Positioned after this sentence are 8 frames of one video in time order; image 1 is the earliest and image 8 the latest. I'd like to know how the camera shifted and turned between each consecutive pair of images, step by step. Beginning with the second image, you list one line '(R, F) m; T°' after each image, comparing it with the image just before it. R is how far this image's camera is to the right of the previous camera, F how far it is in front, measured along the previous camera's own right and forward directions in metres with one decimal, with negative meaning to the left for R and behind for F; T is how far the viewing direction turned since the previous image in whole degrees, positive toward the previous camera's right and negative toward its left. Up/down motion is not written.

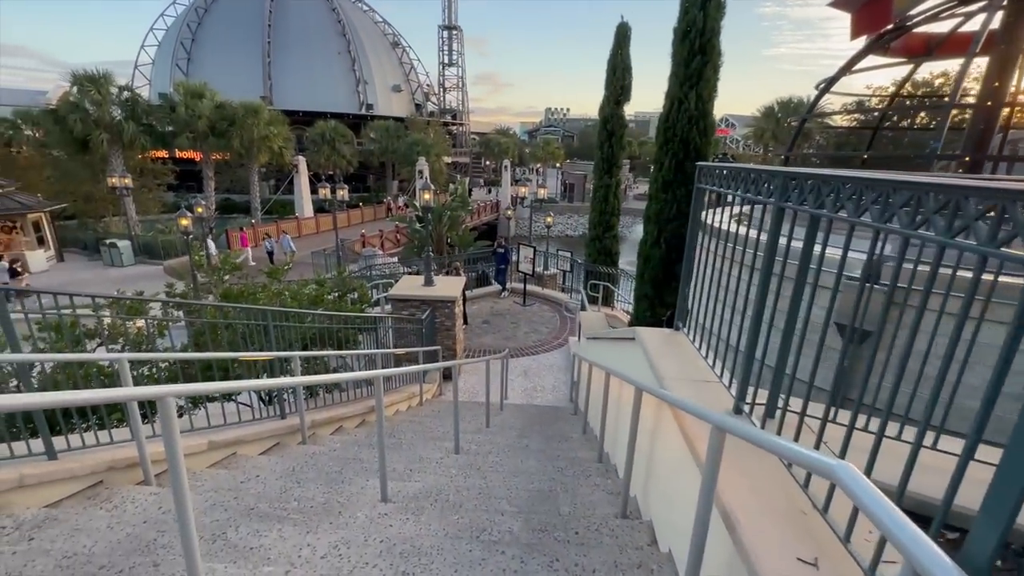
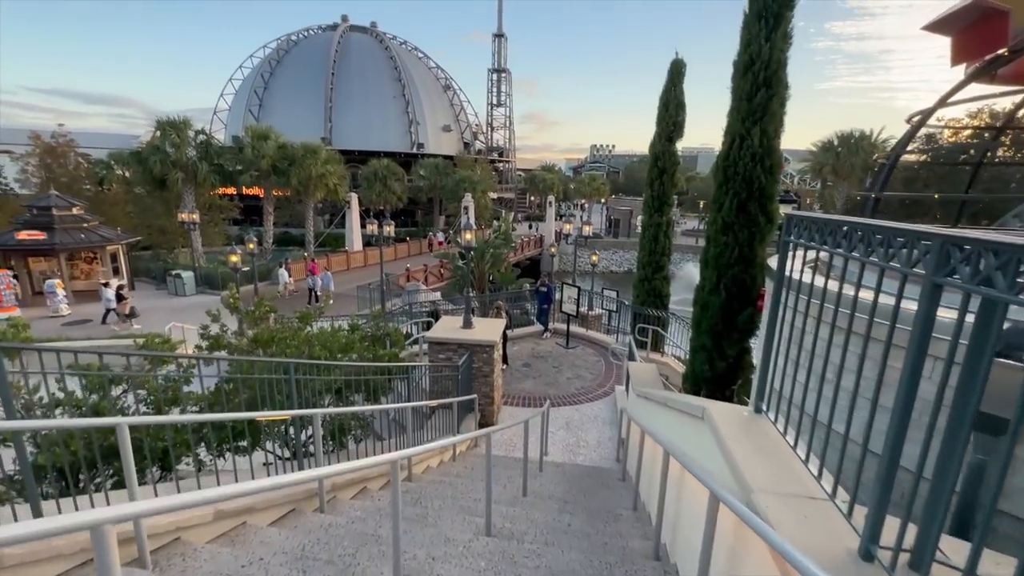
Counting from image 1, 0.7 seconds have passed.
(0.0, +0.4) m; -5°
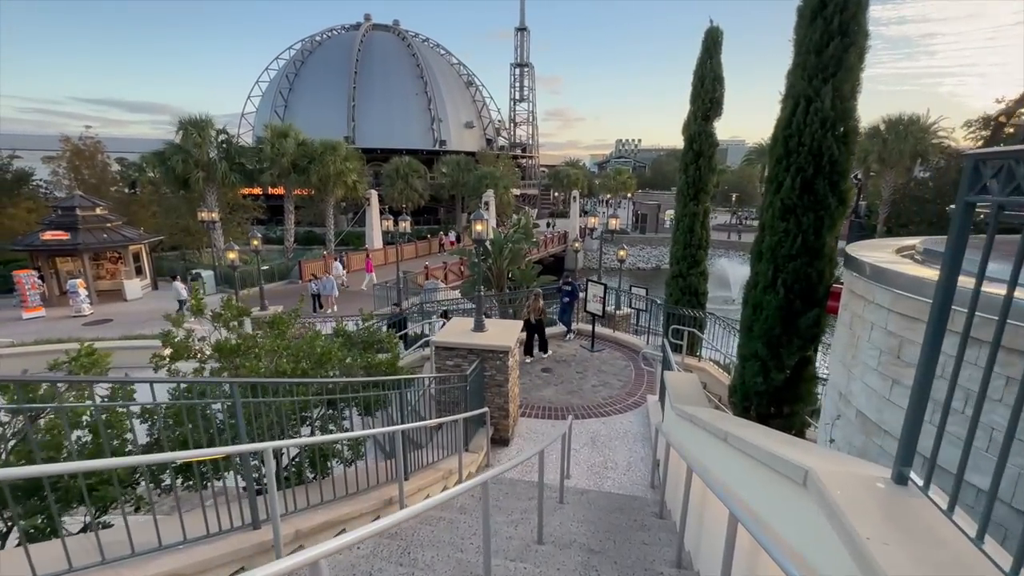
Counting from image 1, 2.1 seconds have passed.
(+0.1, +0.9) m; -3°
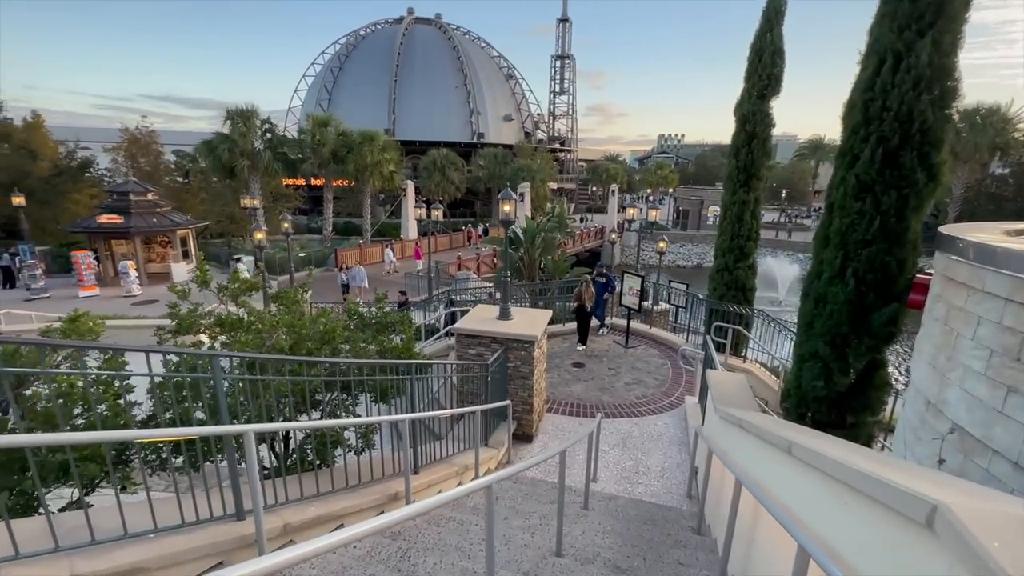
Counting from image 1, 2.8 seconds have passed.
(+0.1, +0.5) m; -4°
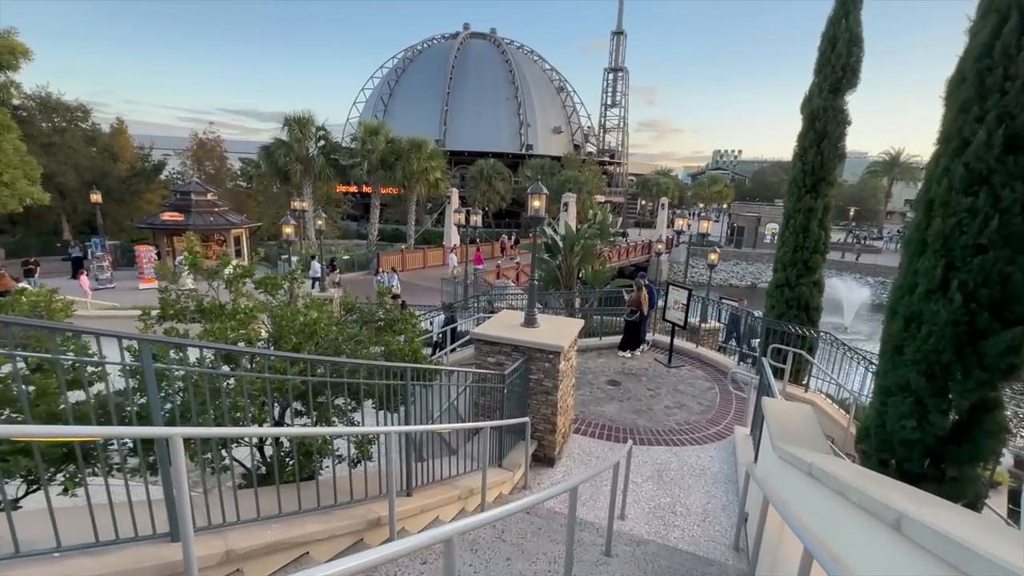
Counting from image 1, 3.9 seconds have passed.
(+0.2, +0.6) m; -6°
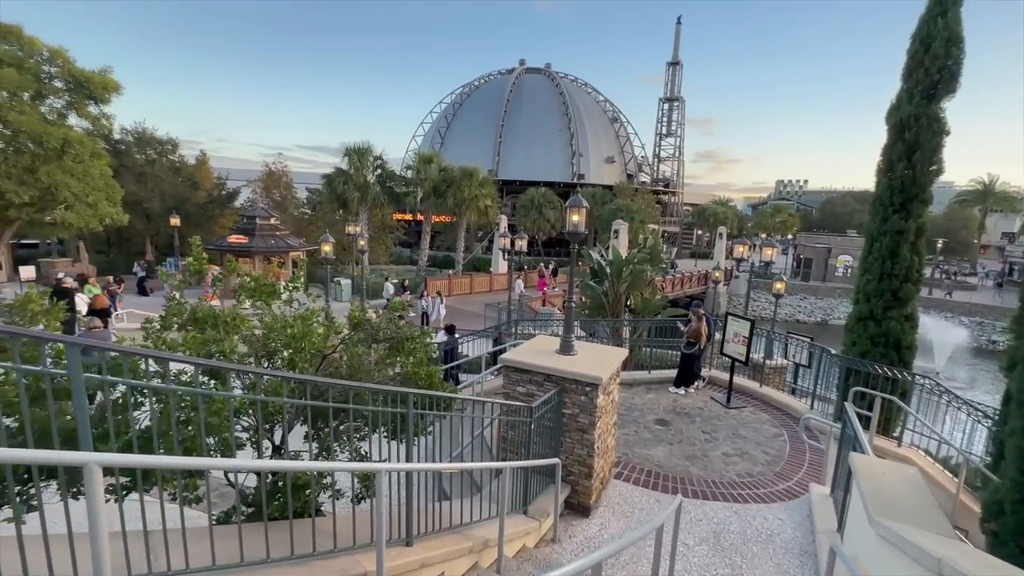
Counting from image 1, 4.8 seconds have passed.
(+0.2, +0.6) m; -6°
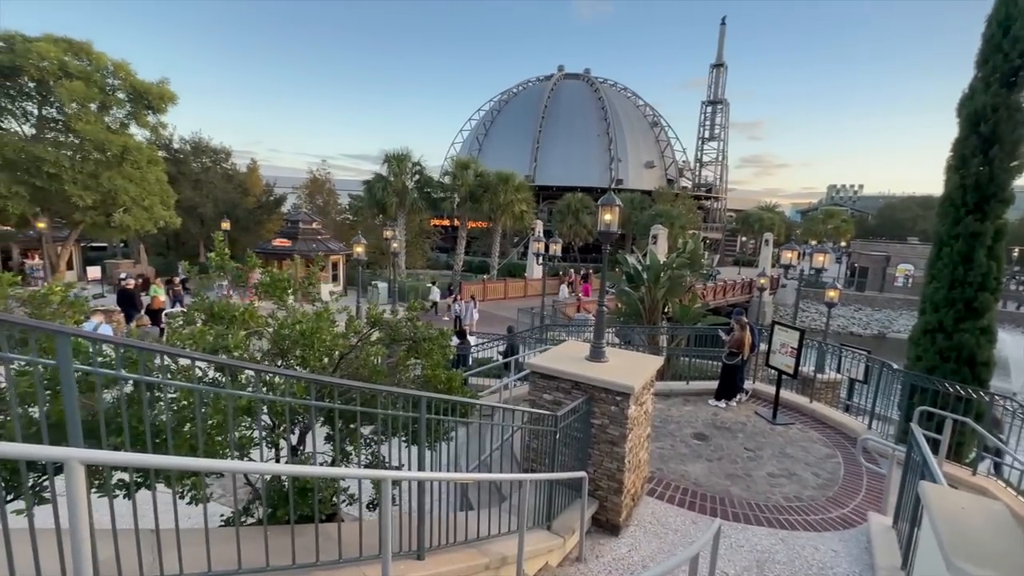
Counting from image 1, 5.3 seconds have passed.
(+0.1, +0.2) m; -5°
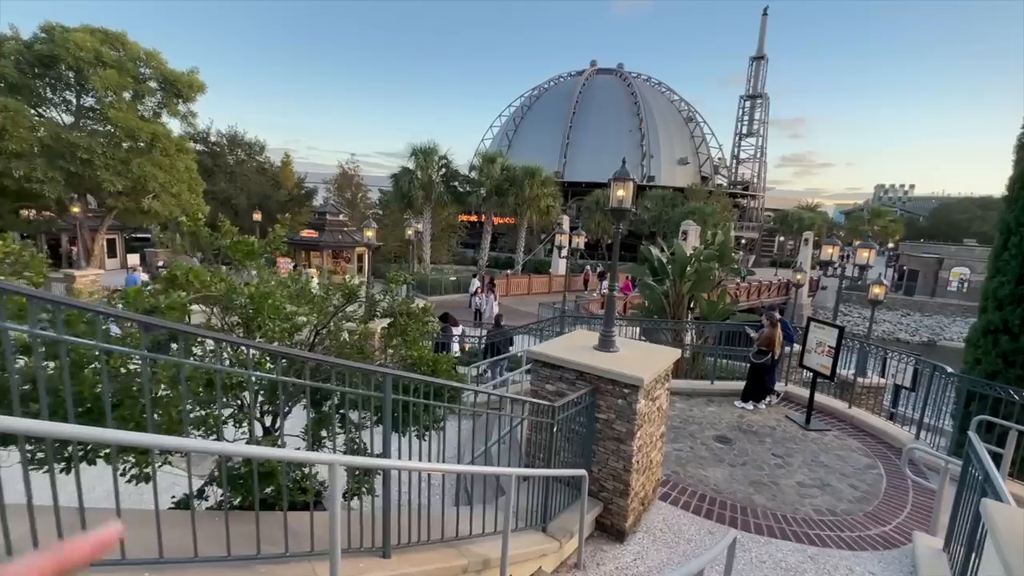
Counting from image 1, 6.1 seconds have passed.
(+0.3, +0.4) m; -4°
